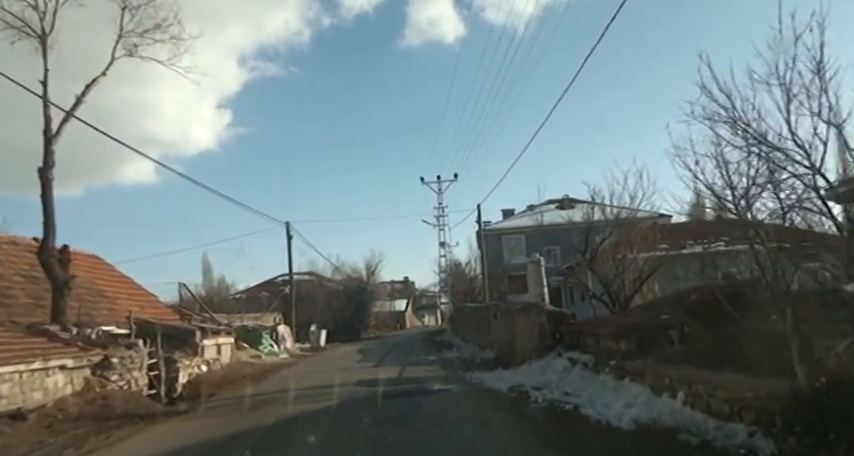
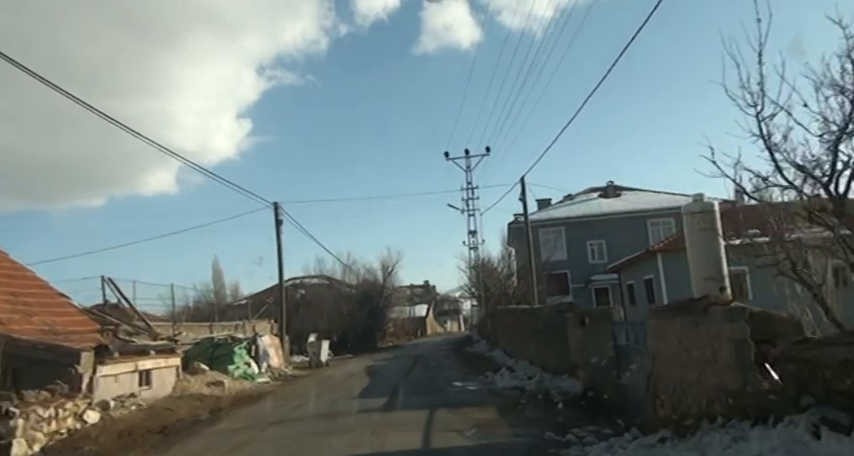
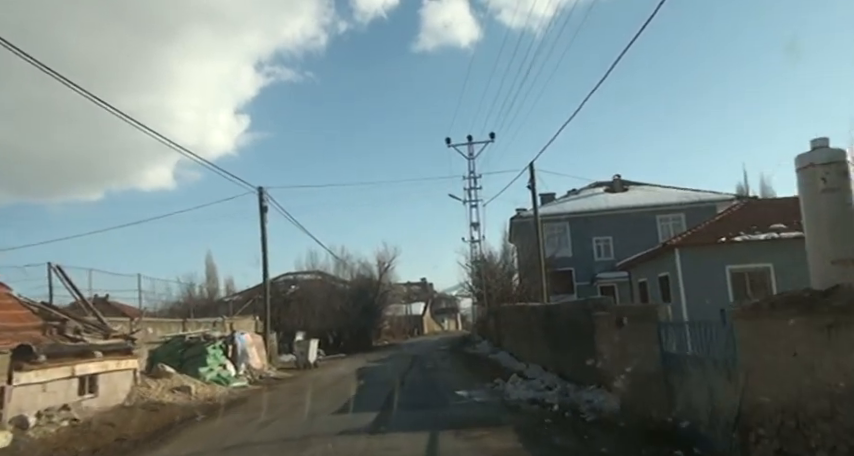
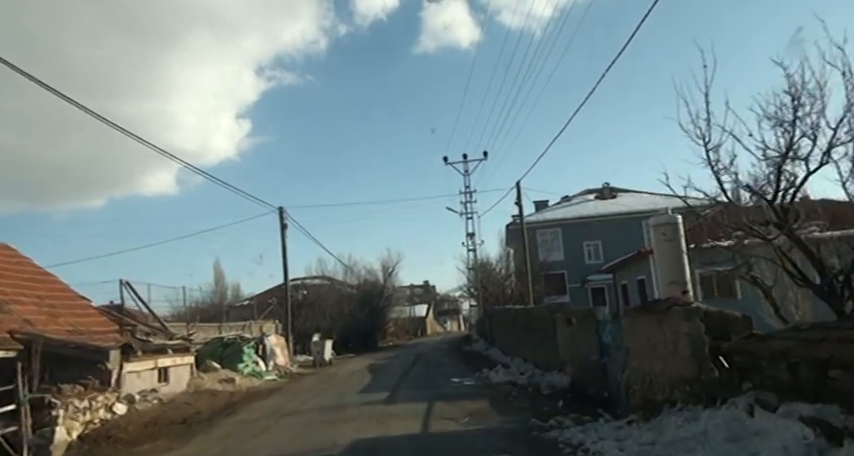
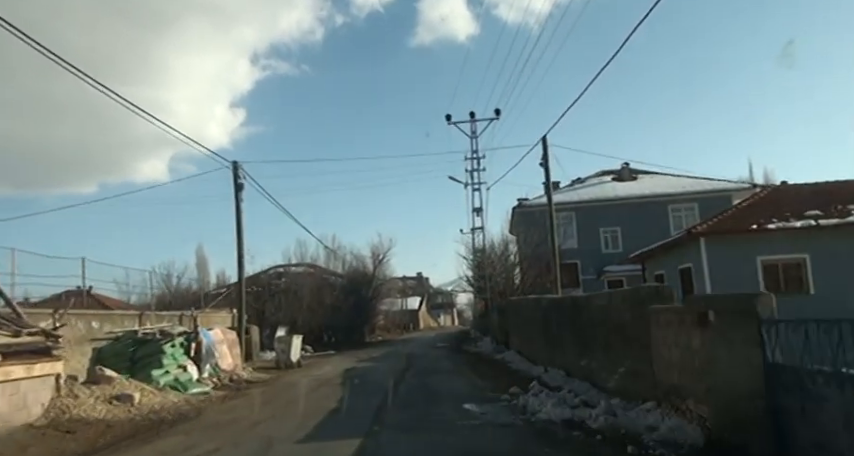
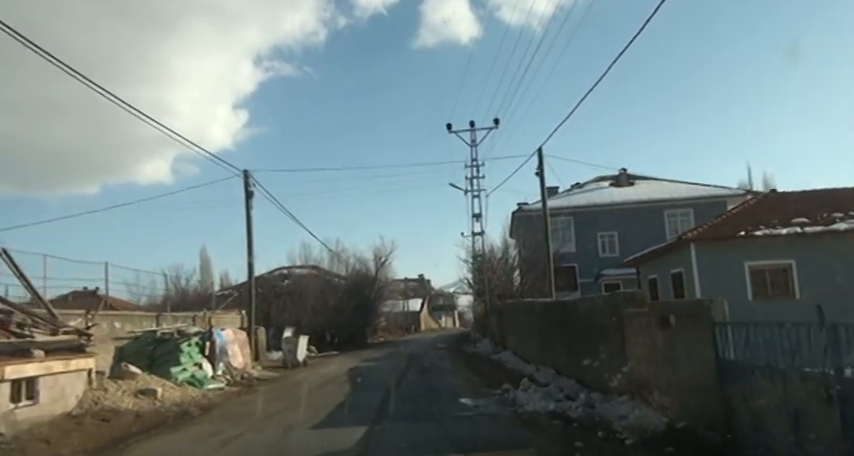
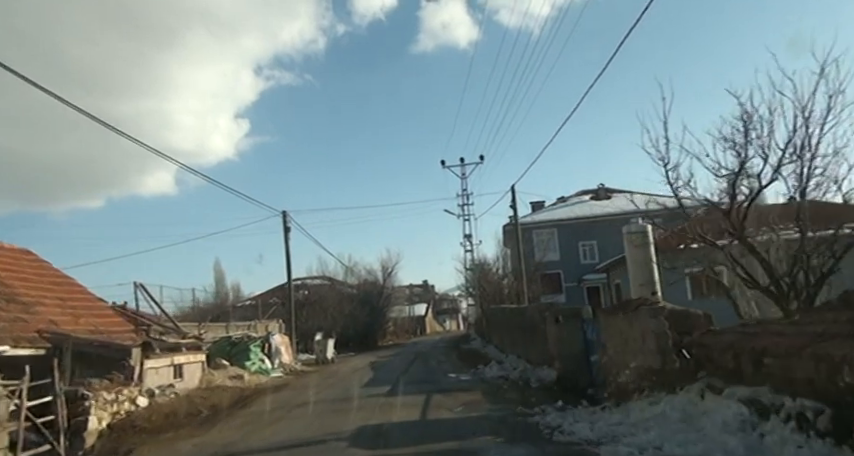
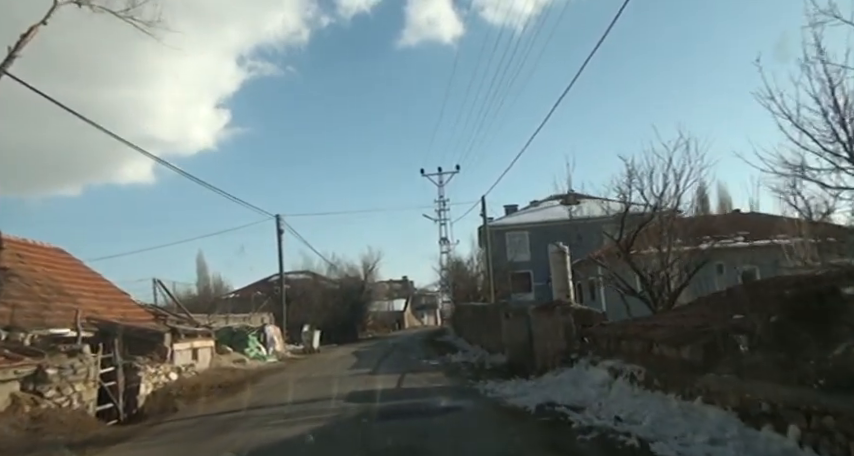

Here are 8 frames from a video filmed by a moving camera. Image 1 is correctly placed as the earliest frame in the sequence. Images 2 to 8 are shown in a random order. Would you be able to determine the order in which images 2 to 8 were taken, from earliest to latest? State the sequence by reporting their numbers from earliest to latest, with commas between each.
8, 7, 4, 2, 3, 6, 5
